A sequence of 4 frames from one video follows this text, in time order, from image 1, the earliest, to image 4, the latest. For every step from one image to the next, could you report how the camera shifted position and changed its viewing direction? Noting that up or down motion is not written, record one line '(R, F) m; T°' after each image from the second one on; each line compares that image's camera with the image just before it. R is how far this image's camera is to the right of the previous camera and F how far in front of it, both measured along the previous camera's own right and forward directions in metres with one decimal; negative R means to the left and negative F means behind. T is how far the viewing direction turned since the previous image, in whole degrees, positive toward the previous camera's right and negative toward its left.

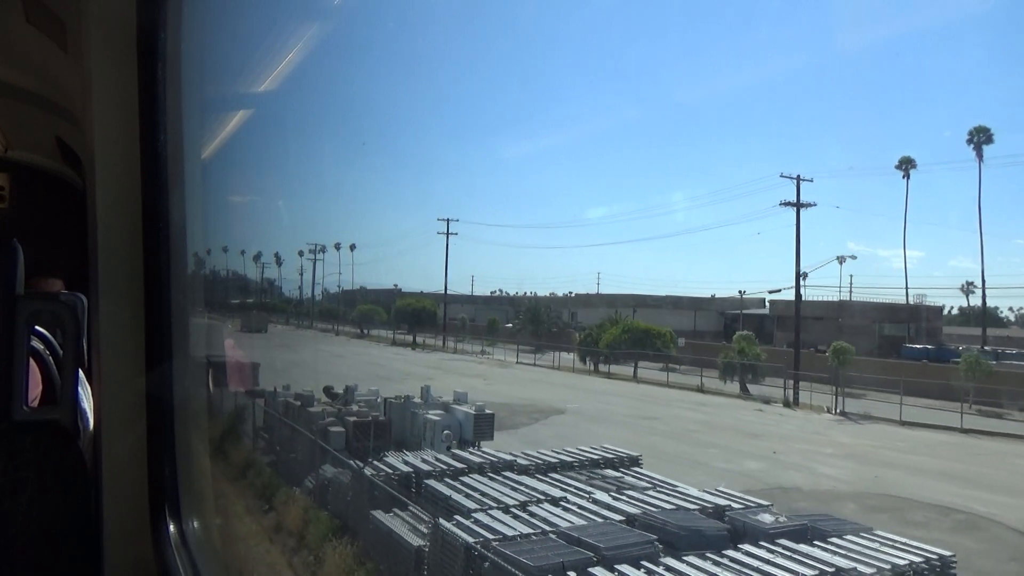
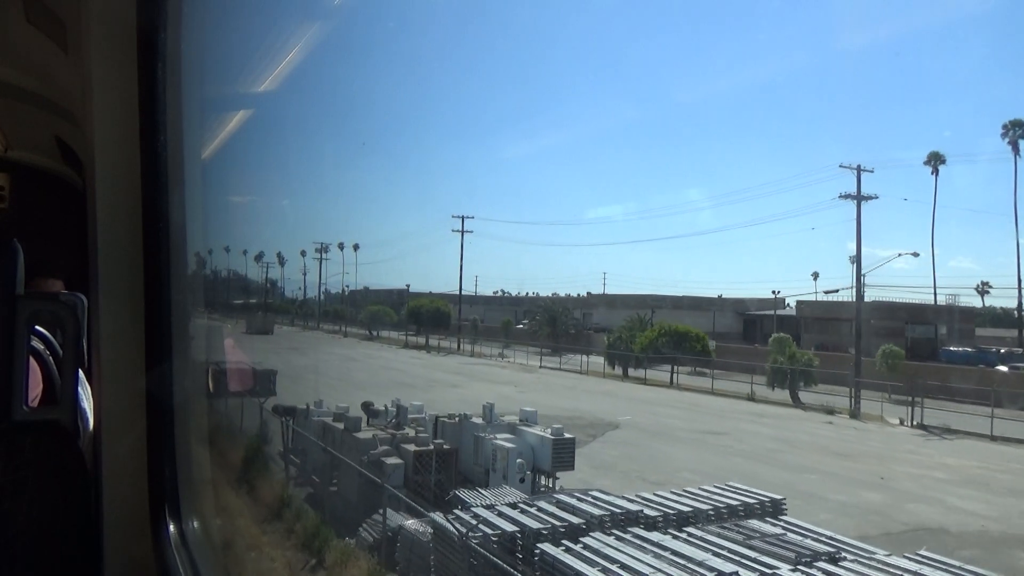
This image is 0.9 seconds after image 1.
(-0.4, +0.7) m; 0°
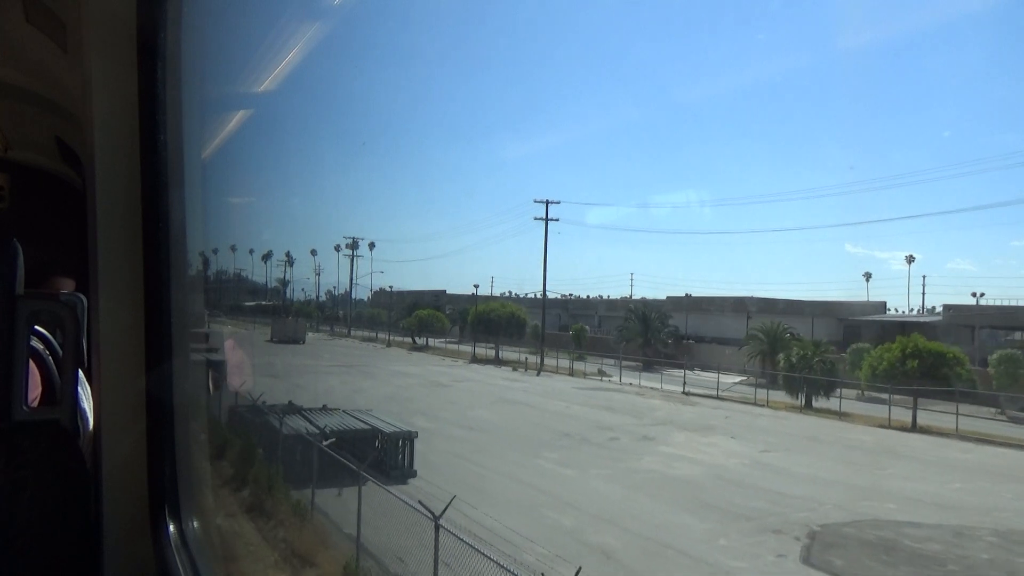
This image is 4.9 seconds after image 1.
(-1.6, +3.0) m; 0°
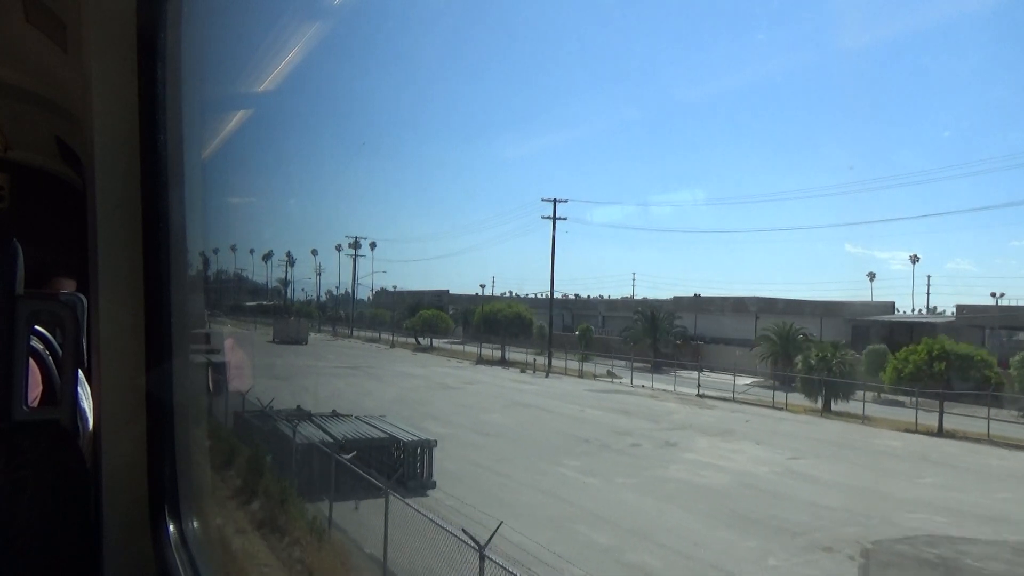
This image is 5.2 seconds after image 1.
(-0.1, +0.2) m; 0°
